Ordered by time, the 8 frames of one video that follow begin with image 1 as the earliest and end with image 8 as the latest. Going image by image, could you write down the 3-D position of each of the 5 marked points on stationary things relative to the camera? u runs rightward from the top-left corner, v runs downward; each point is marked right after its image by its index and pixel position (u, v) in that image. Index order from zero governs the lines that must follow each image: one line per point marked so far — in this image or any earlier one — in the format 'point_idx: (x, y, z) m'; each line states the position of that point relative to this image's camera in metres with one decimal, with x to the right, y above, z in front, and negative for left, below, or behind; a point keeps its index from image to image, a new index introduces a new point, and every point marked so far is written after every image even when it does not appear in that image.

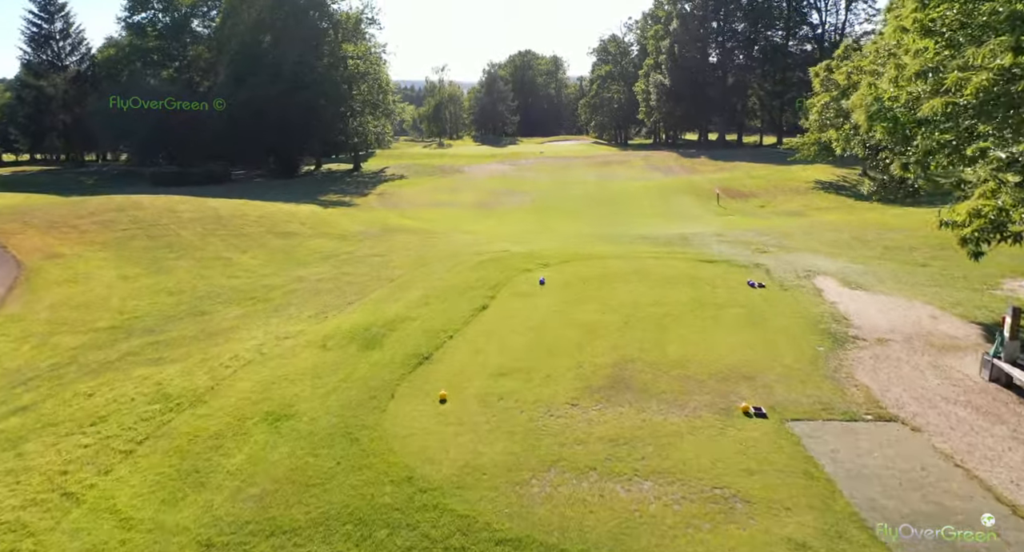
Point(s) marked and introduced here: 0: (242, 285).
0: (-5.5, -0.2, +12.9) m
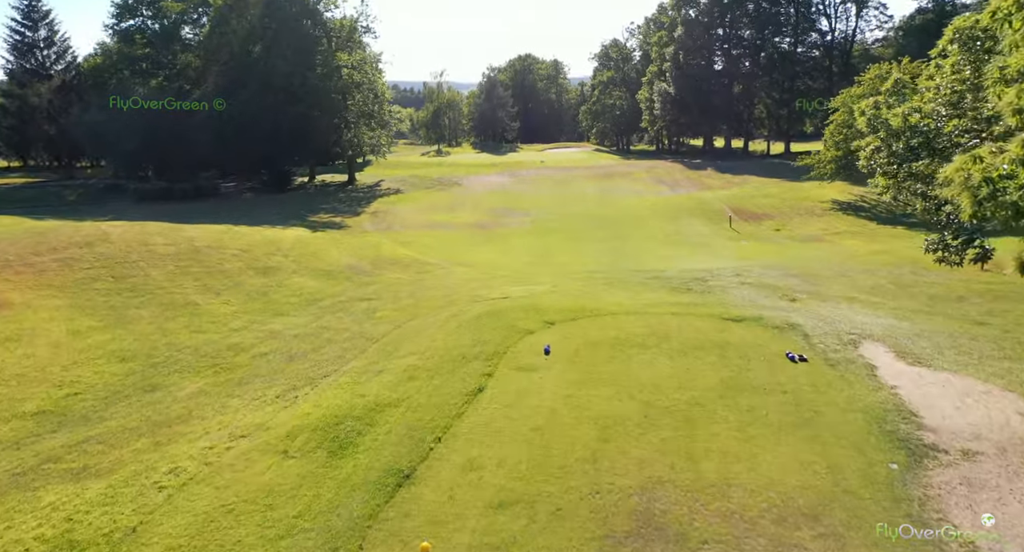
0: (-5.5, -1.3, +11.3) m
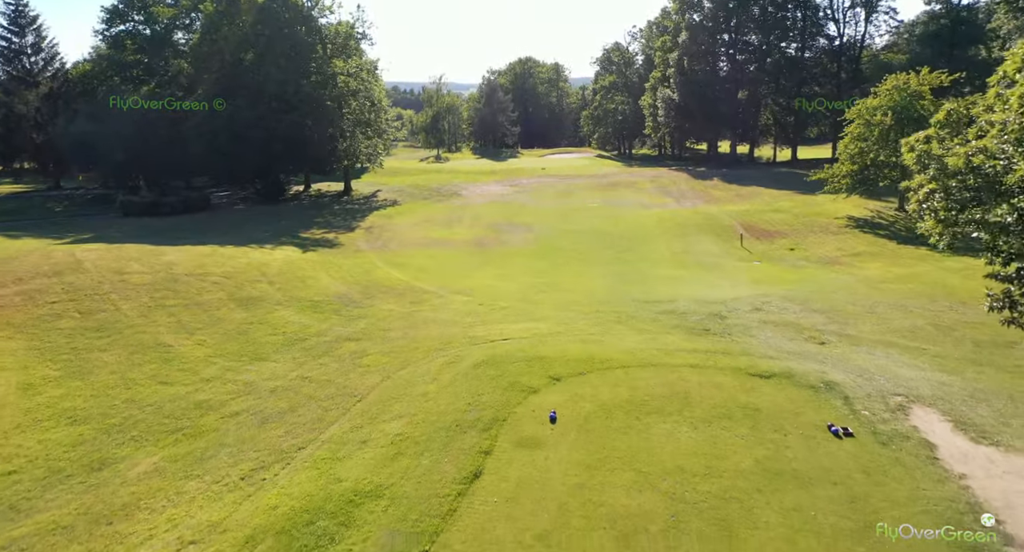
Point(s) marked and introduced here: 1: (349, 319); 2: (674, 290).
0: (-5.5, -2.0, +10.1) m
1: (-3.8, -1.0, +14.9) m
2: (+4.6, -0.5, +17.8) m
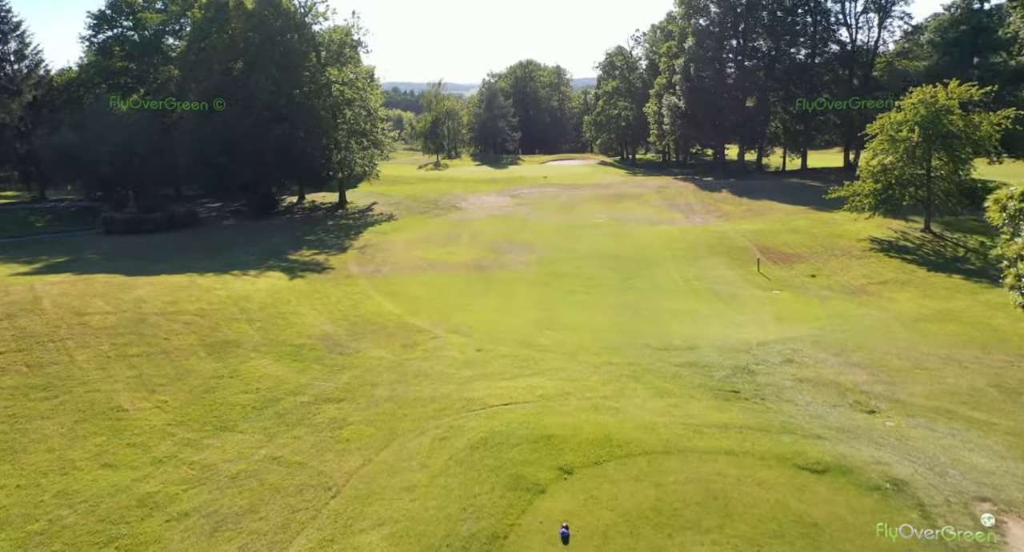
0: (-5.4, -3.0, +8.6) m
1: (-3.8, -2.0, +13.3) m
2: (+4.6, -1.4, +16.2) m
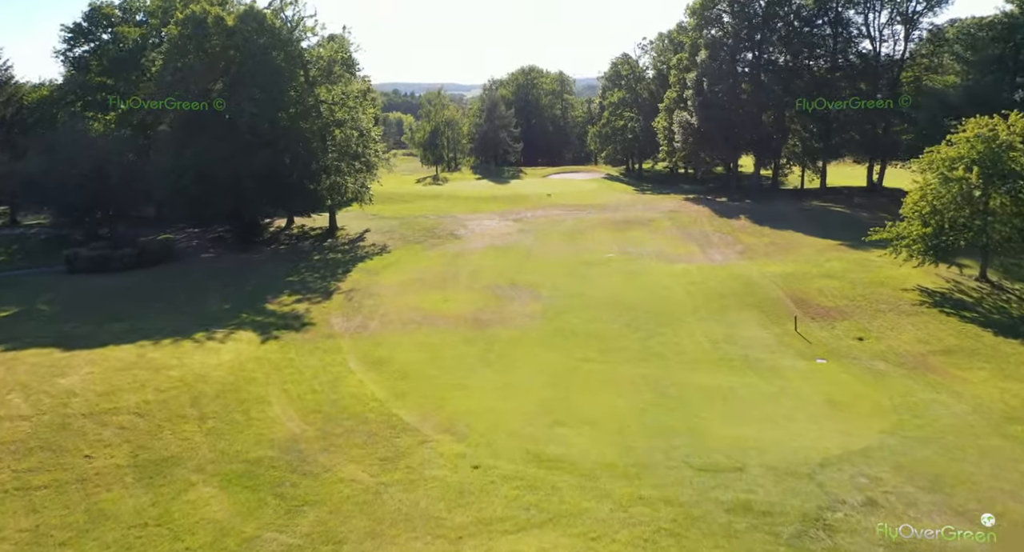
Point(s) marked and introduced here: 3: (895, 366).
0: (-5.4, -4.9, +5.7) m
1: (-3.7, -3.9, +10.5) m
2: (+4.7, -3.3, +13.4) m
3: (+10.5, -2.5, +17.3) m
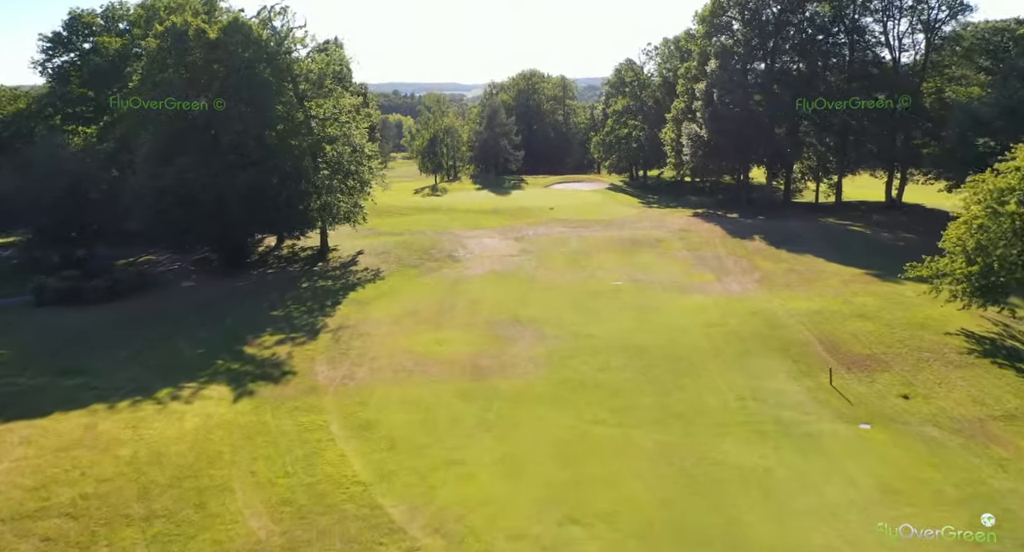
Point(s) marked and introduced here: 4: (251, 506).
0: (-5.3, -6.2, +3.6) m
1: (-3.7, -5.2, +8.4) m
2: (+4.8, -4.7, +11.2) m
3: (+10.6, -3.8, +15.2) m
4: (-5.1, -4.4, +12.2) m
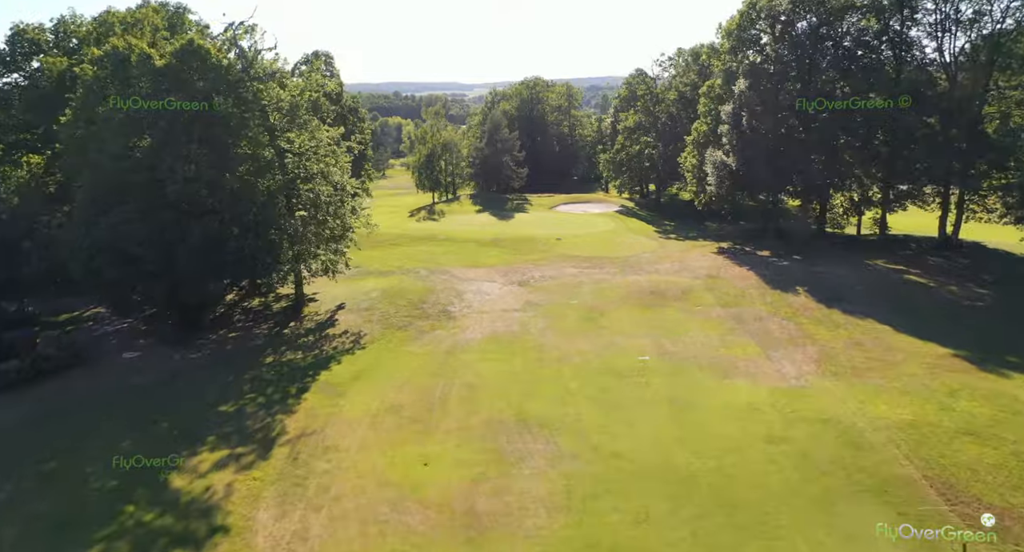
0: (-5.2, -9.0, -1.4) m
1: (-3.5, -8.0, +3.3) m
2: (+4.9, -7.5, +6.1) m
3: (+10.7, -6.7, +10.1) m
4: (-4.9, -7.3, +7.2) m
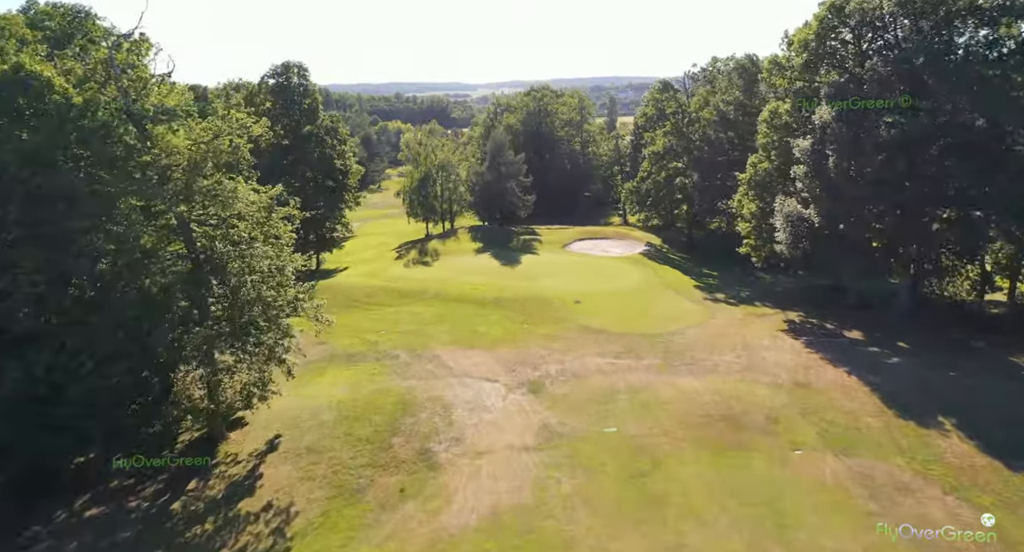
0: (-5.0, -13.2, -11.5) m
1: (-3.4, -12.3, -6.7) m
2: (+5.1, -11.8, -4.0) m
3: (+10.9, -10.9, -0.1) m
4: (-4.7, -11.5, -2.9) m
